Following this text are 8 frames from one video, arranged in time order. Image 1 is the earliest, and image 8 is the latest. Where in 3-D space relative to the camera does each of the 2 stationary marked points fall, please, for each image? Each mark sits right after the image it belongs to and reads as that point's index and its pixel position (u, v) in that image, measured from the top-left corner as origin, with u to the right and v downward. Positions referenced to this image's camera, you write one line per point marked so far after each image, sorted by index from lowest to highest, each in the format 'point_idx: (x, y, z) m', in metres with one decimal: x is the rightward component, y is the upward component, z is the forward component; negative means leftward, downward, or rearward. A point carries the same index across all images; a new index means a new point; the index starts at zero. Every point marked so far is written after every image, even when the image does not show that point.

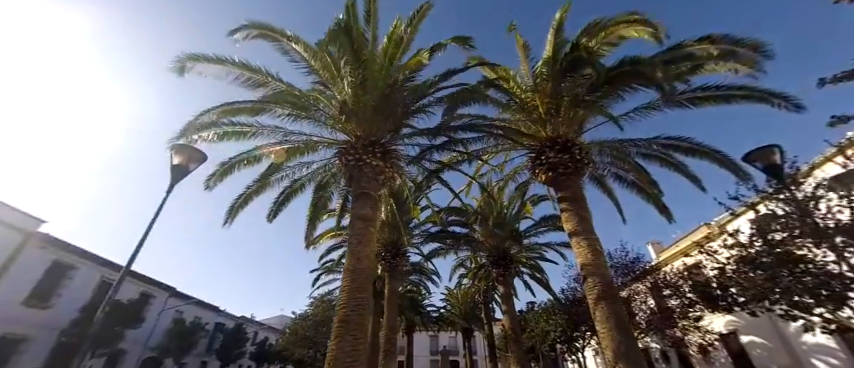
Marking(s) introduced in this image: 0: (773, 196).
0: (+10.0, -0.4, +8.7) m
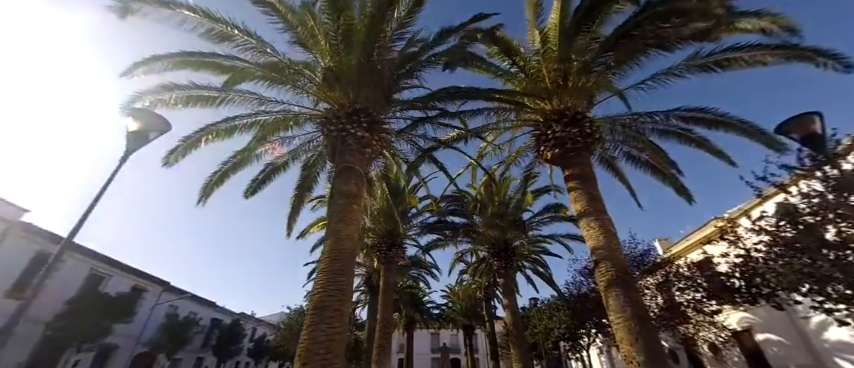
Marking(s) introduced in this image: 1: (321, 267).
0: (+9.8, +0.3, +7.8) m
1: (-2.2, -1.7, +6.2) m
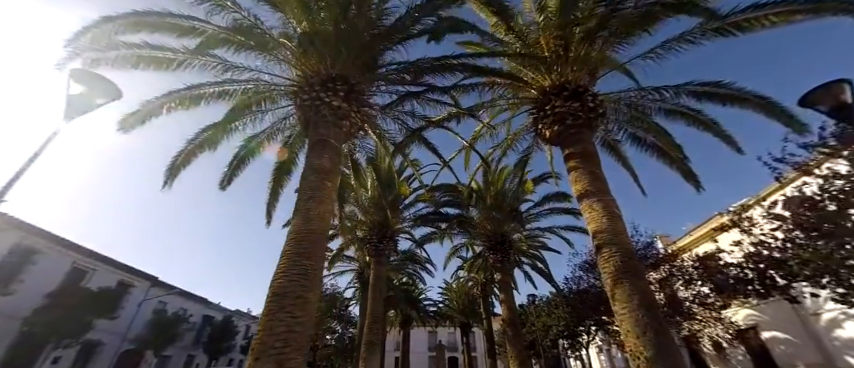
0: (+9.4, +0.7, +7.0) m
1: (-2.5, -1.2, +5.4) m
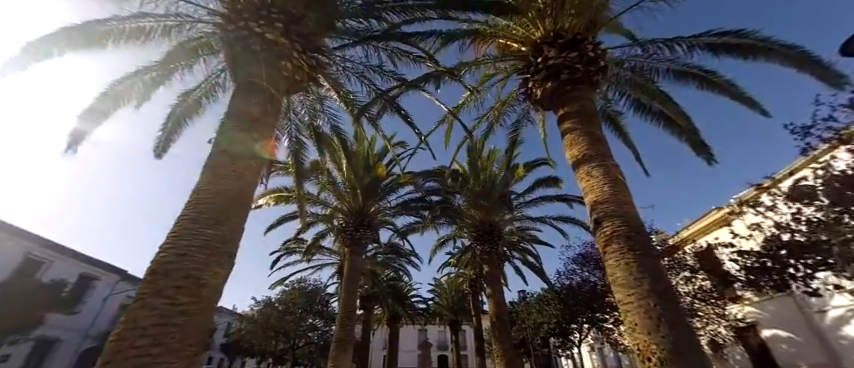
0: (+8.7, +1.4, +5.8) m
1: (-3.2, -0.4, +4.0) m
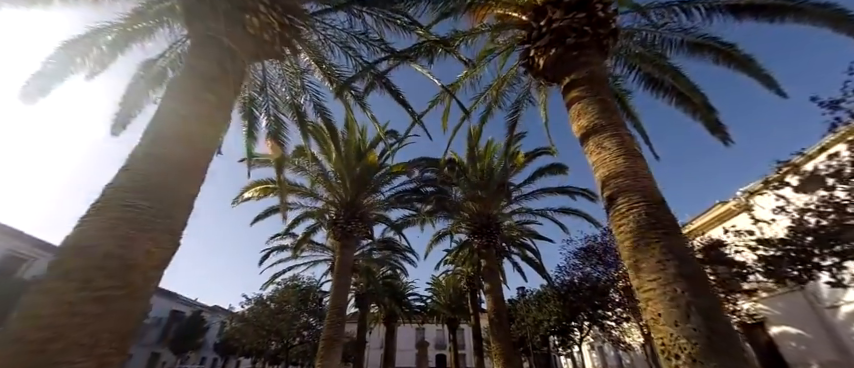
0: (+8.5, +1.8, +5.2) m
1: (-3.4, 0.0, +3.3) m
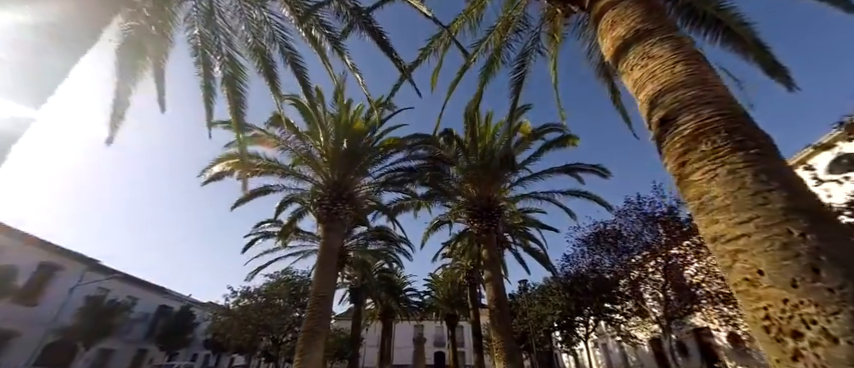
0: (+8.3, +2.7, +3.9) m
1: (-3.6, +0.9, +2.0) m
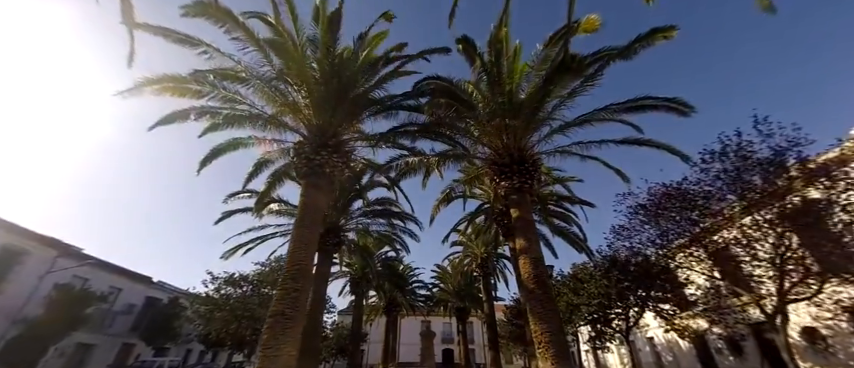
0: (+8.5, +4.4, +0.7) m
1: (-3.4, +2.6, -0.9) m
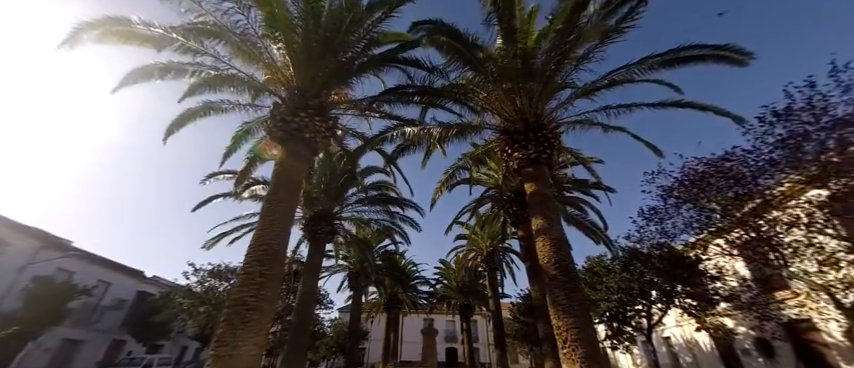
0: (+8.4, +5.2, -0.9) m
1: (-3.5, +3.4, -2.4) m
